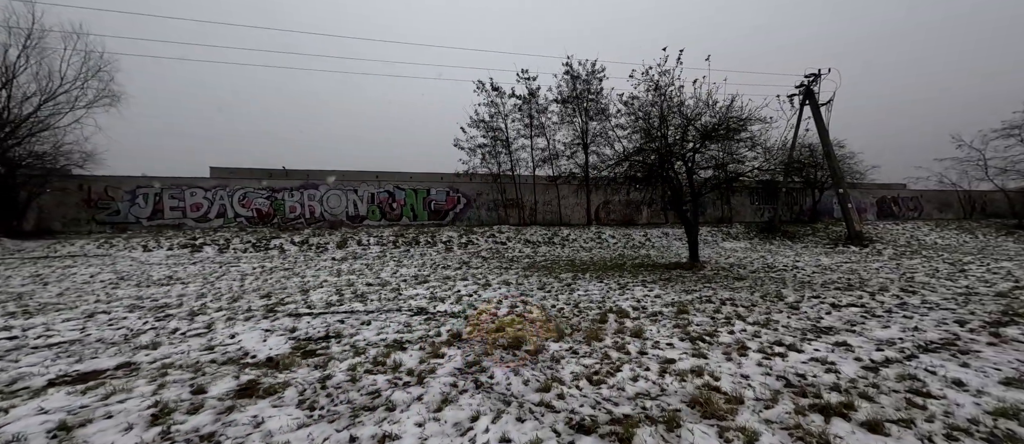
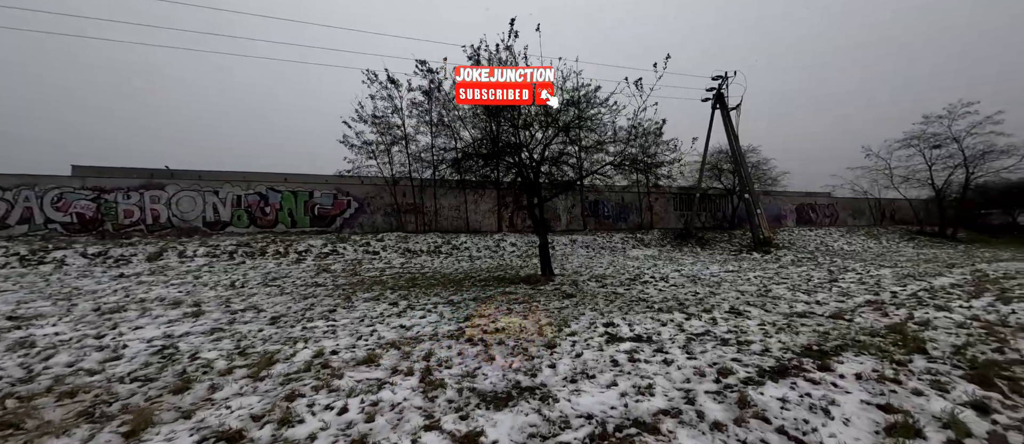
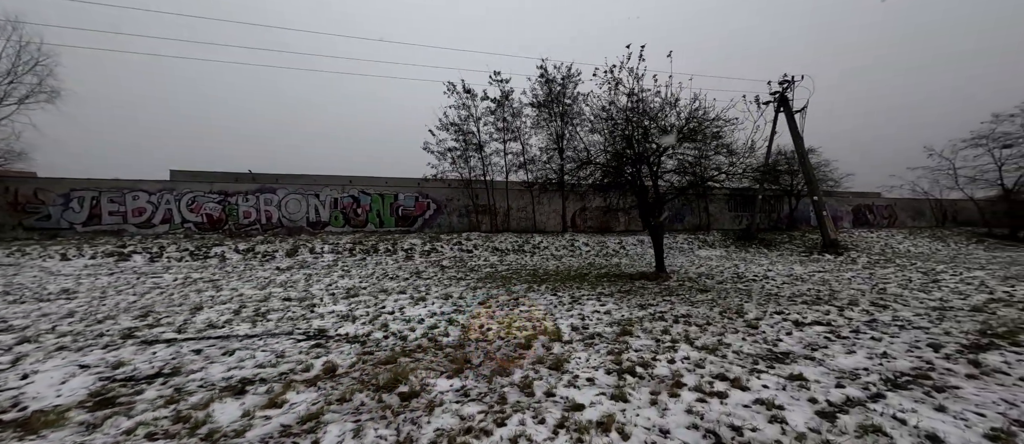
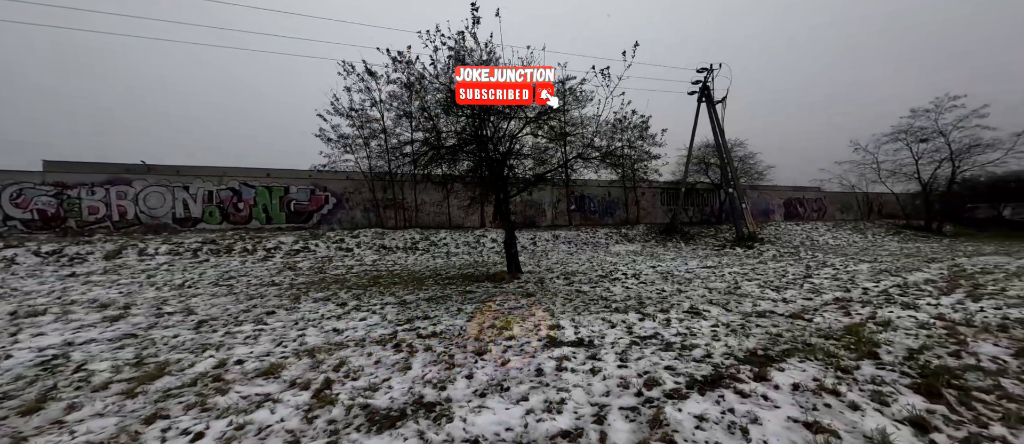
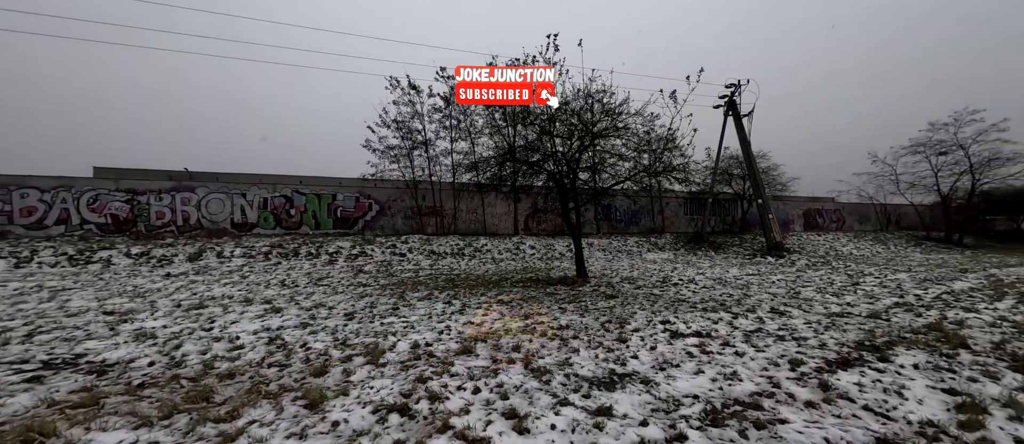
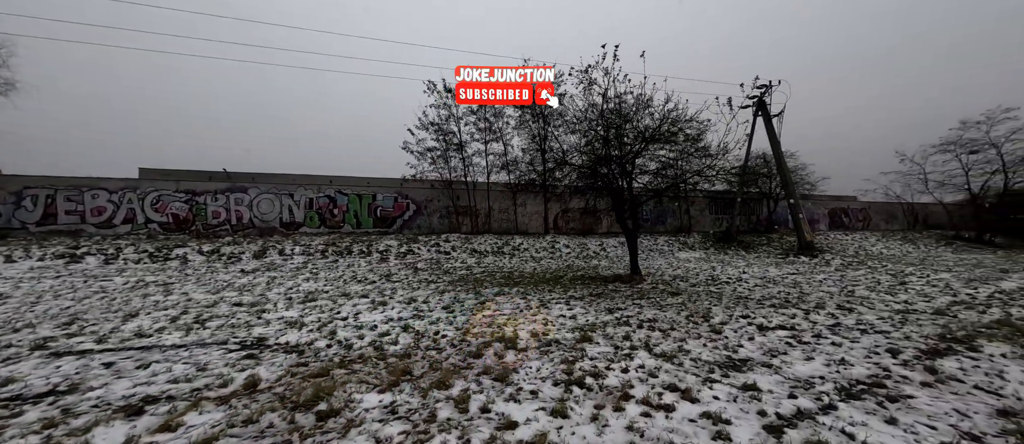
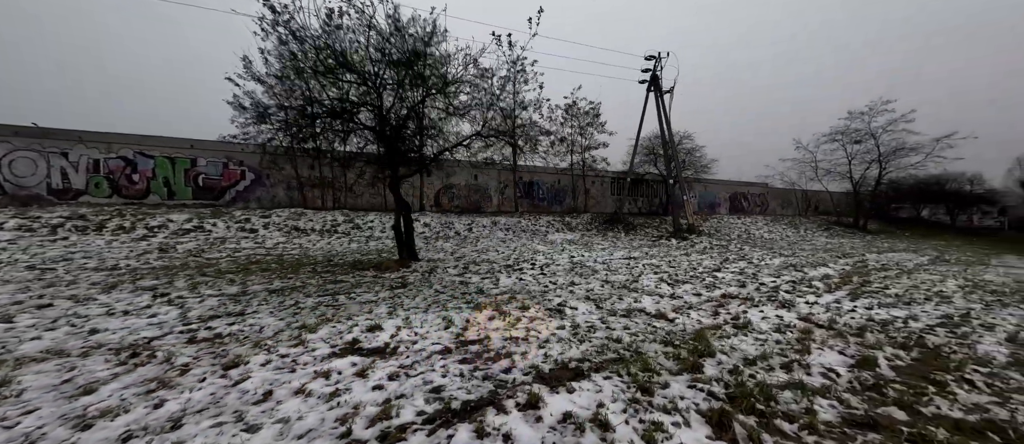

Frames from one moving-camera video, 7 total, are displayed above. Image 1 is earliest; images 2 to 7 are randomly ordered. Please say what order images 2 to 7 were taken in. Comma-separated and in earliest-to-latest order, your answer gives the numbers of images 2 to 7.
3, 6, 5, 2, 4, 7
